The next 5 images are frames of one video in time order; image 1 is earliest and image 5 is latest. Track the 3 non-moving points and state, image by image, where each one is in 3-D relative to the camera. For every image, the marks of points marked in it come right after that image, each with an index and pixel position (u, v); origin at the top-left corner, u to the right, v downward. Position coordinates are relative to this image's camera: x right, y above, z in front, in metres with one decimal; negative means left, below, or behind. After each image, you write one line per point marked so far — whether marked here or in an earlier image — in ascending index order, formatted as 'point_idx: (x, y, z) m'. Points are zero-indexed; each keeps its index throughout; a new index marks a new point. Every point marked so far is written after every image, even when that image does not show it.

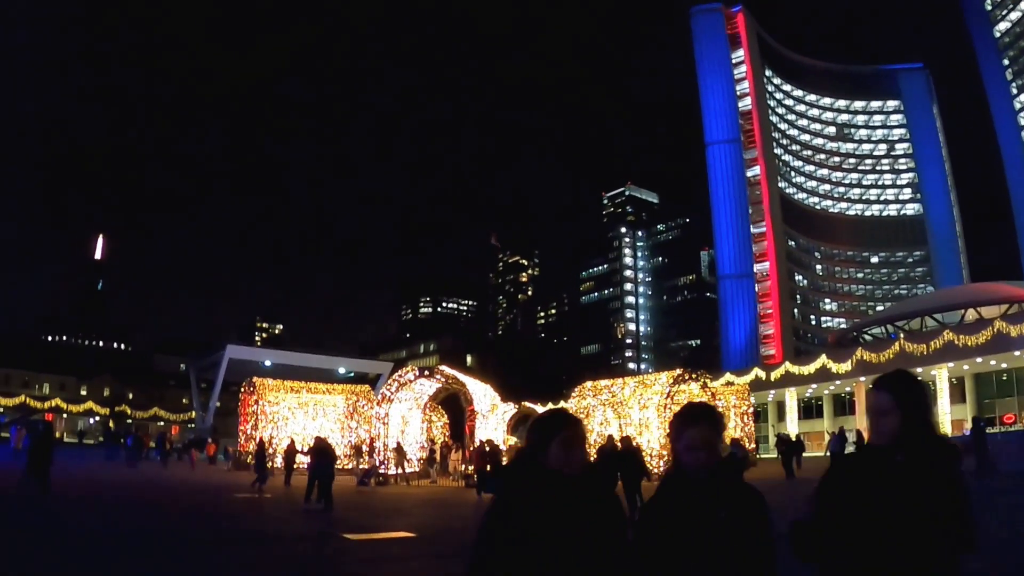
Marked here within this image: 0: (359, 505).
0: (-2.8, -4.3, +16.2) m
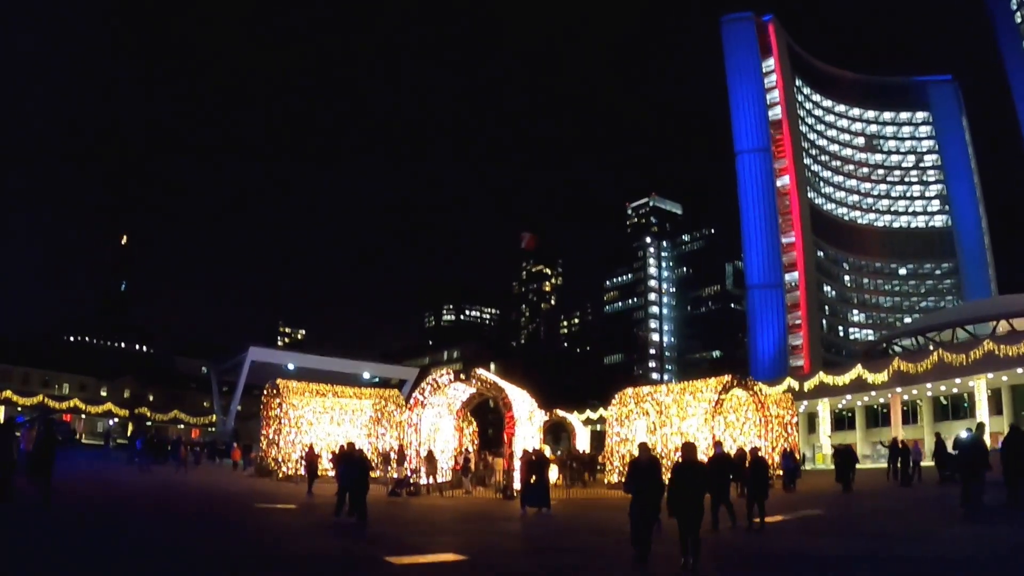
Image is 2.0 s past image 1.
0: (-2.0, -4.3, +15.0) m
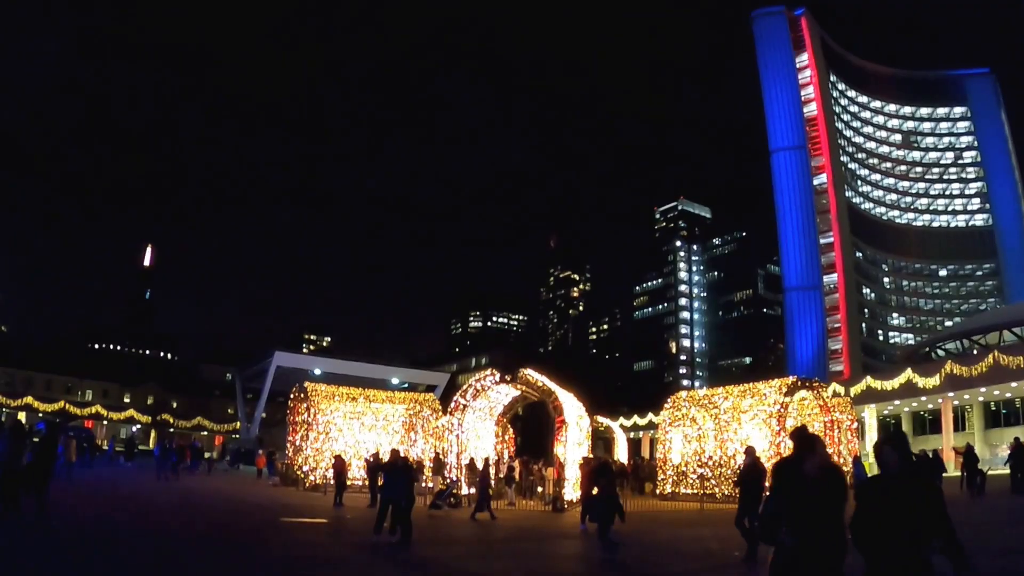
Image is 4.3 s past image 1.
0: (-1.1, -4.1, +13.6) m
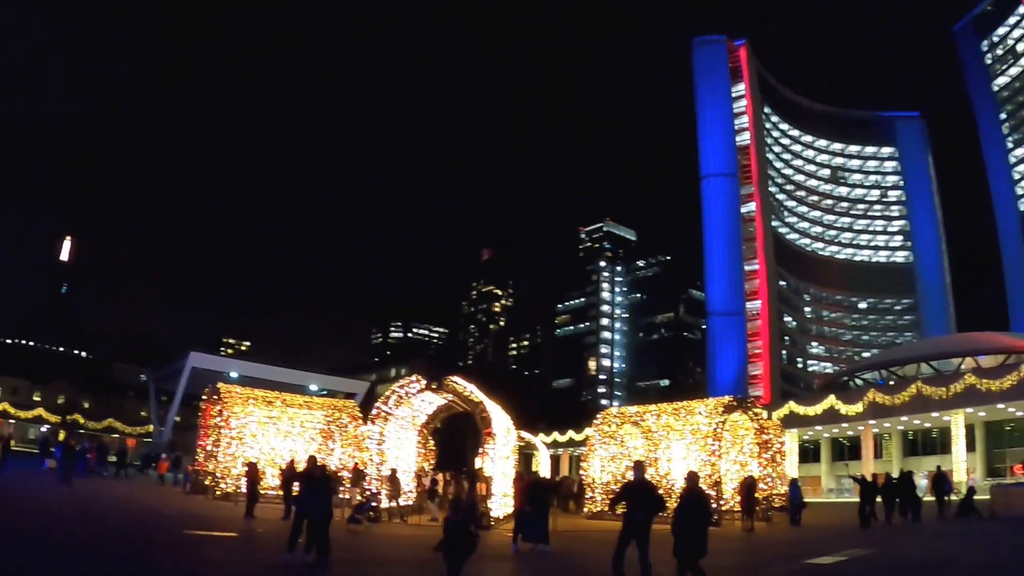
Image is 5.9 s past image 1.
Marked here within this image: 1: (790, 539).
0: (-2.2, -4.0, +12.4) m
1: (+6.6, -5.9, +19.9) m
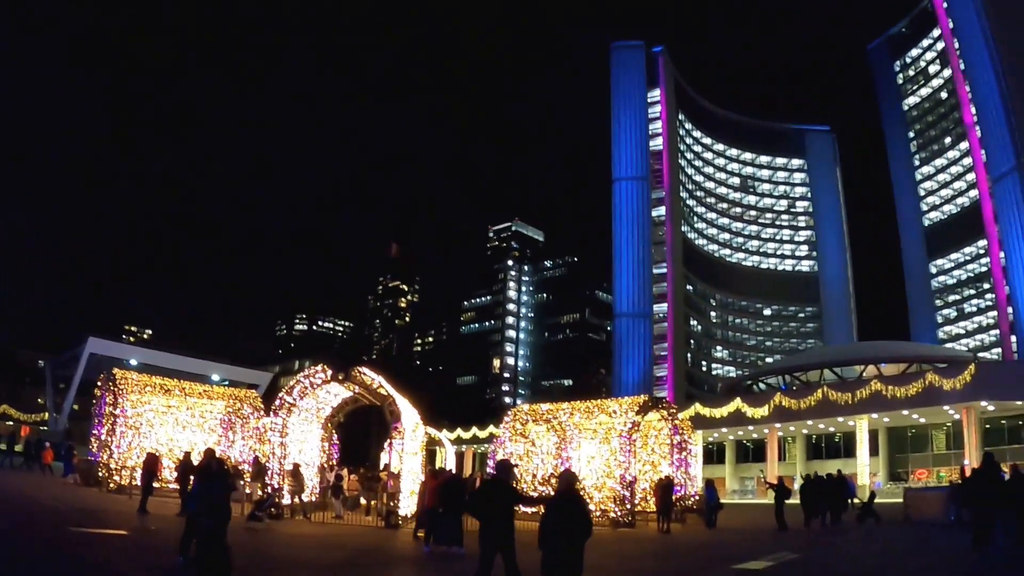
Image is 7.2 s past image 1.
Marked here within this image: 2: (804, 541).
0: (-3.3, -3.7, +11.1) m
1: (+4.5, -5.9, +19.5) m
2: (+6.0, -5.2, +17.3) m
